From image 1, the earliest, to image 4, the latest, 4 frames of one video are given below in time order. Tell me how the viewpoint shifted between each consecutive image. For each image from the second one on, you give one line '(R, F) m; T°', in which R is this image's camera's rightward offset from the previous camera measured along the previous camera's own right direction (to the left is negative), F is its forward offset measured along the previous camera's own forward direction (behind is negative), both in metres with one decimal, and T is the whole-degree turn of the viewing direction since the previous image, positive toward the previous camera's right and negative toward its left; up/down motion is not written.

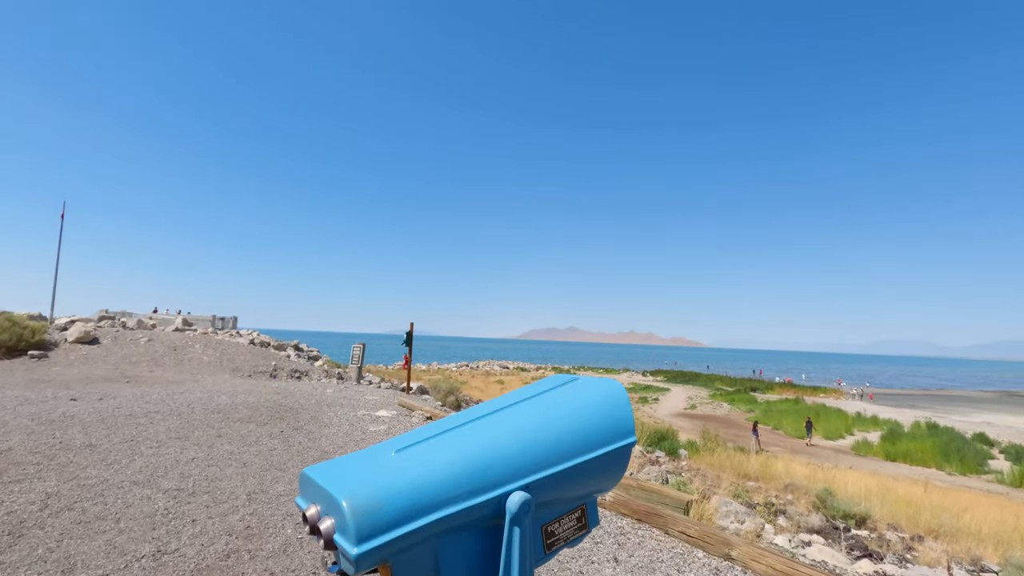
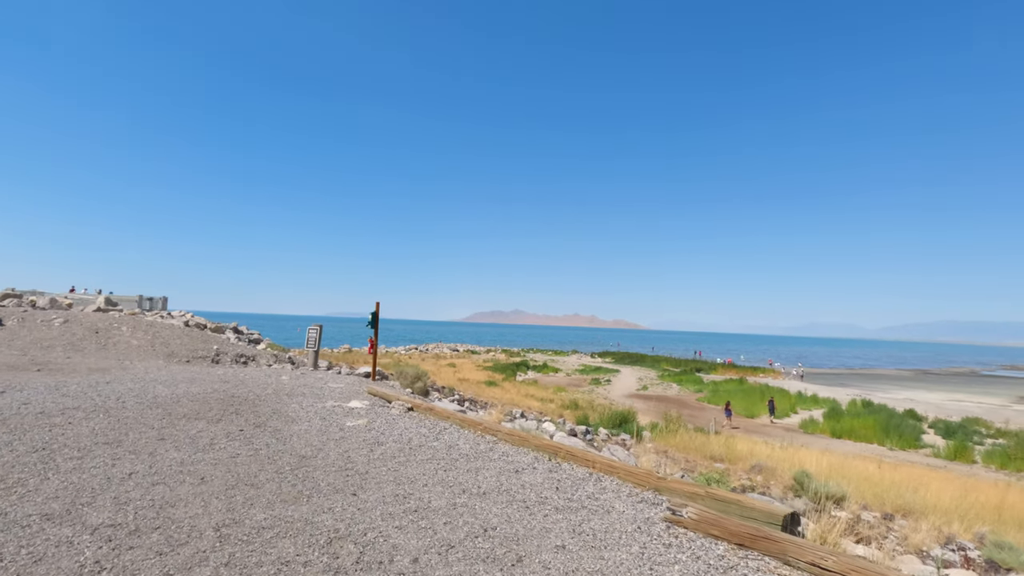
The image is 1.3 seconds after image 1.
(-0.7, +1.1) m; +6°
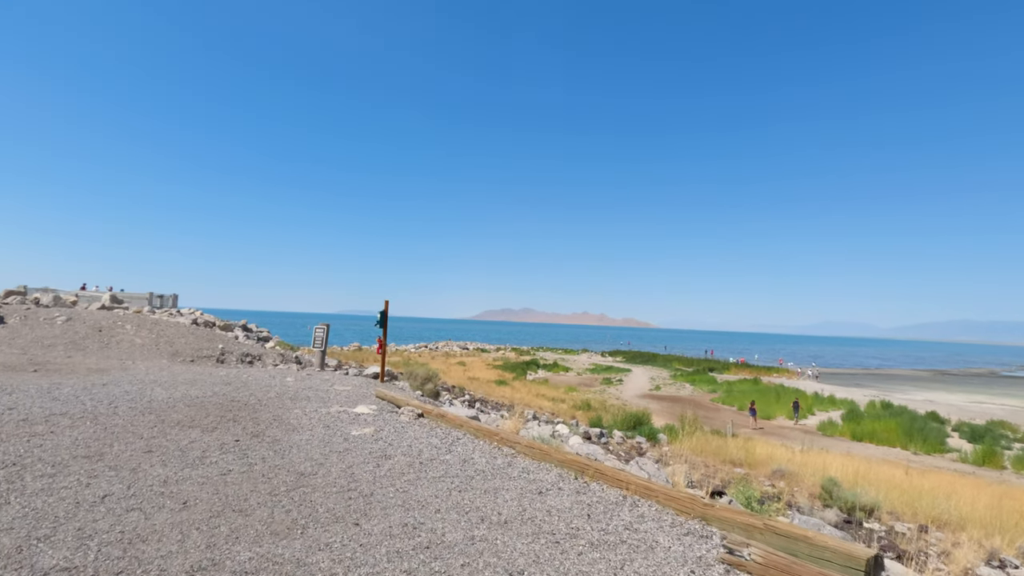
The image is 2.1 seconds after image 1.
(-0.1, +0.5) m; -1°
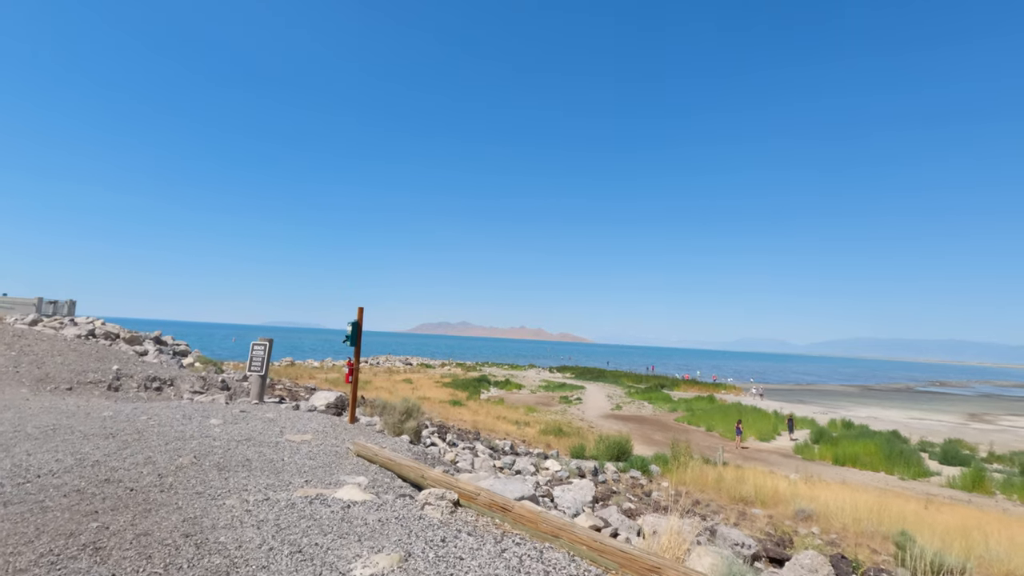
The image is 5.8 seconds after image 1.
(-1.4, +3.1) m; +7°
